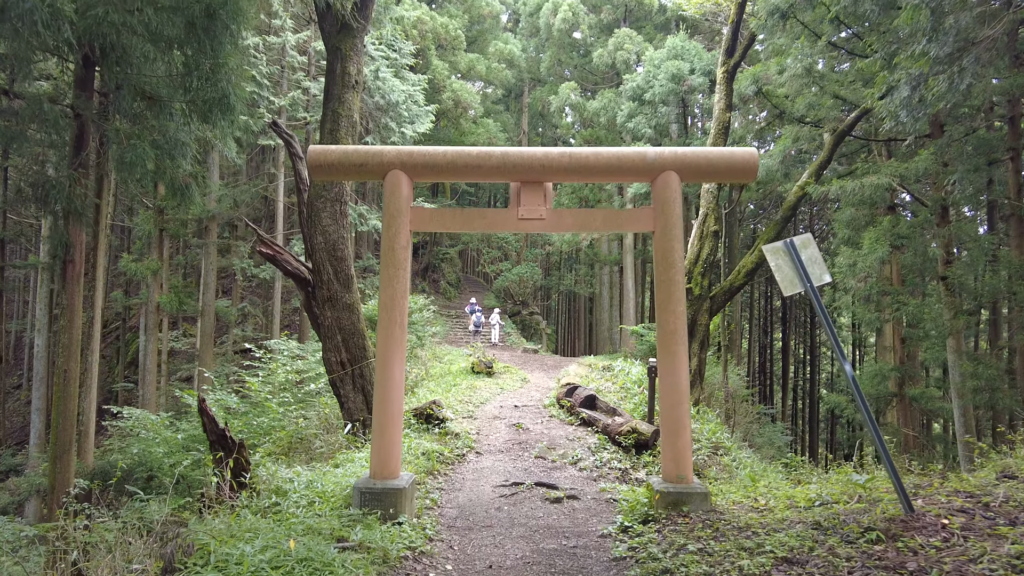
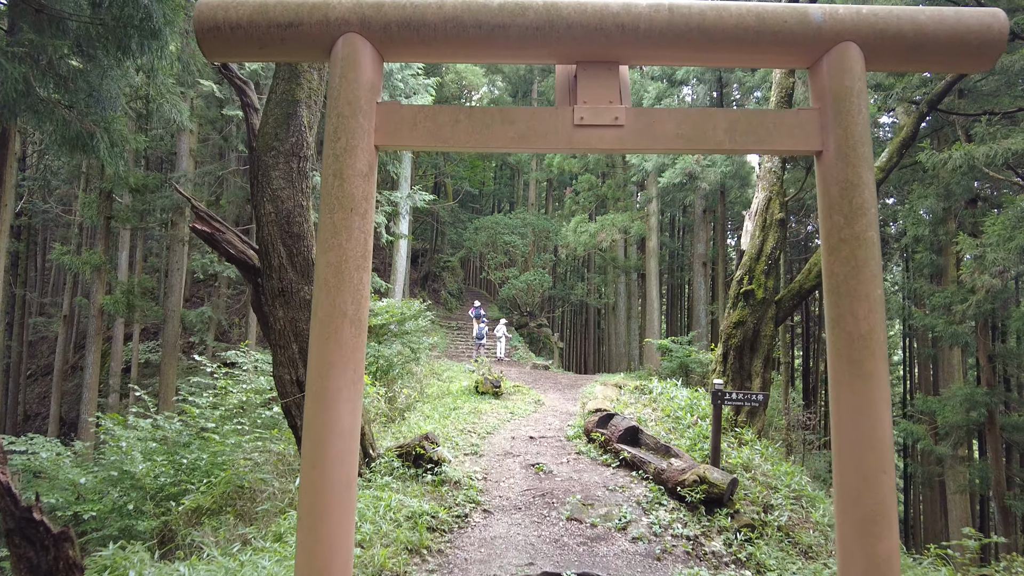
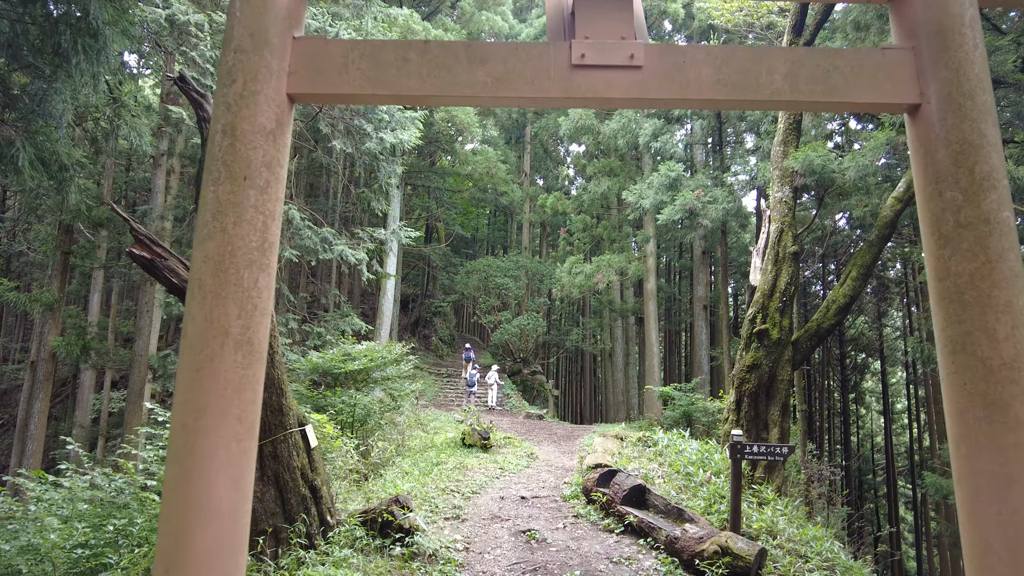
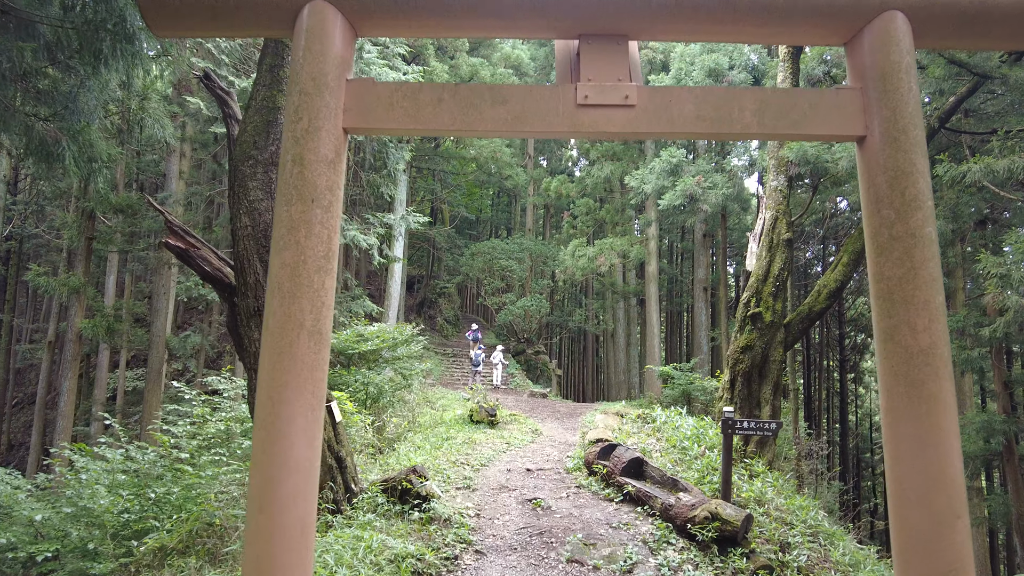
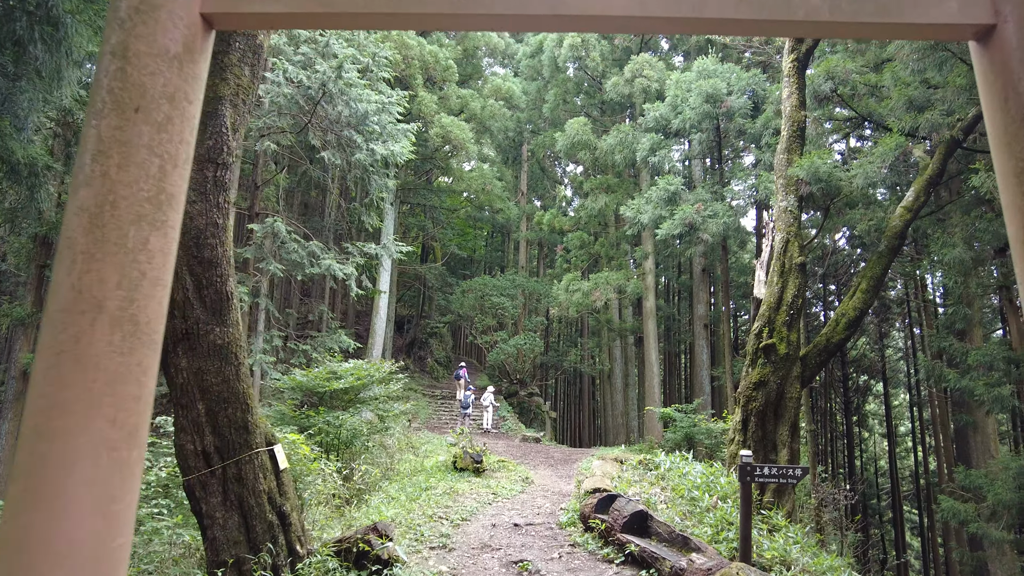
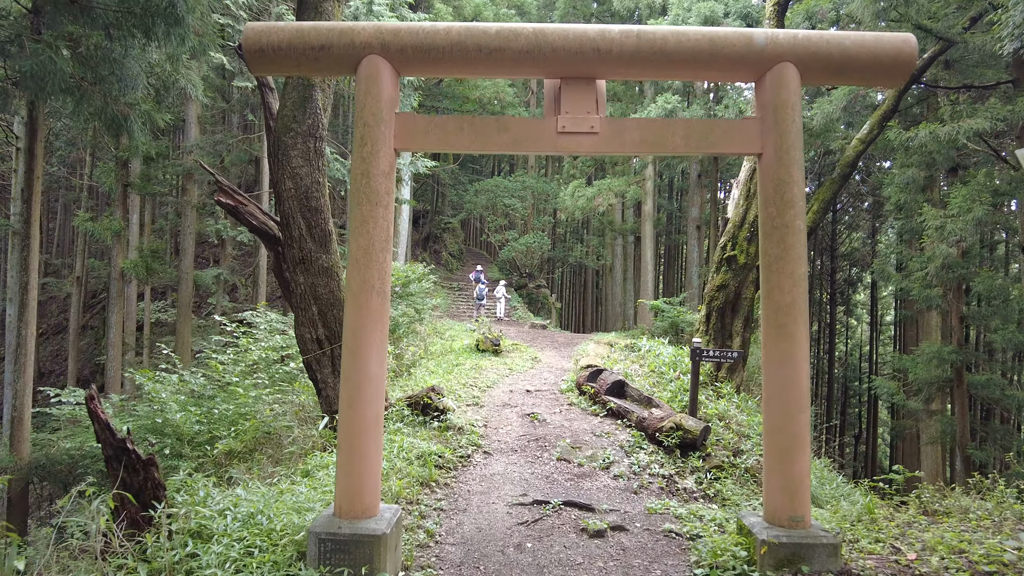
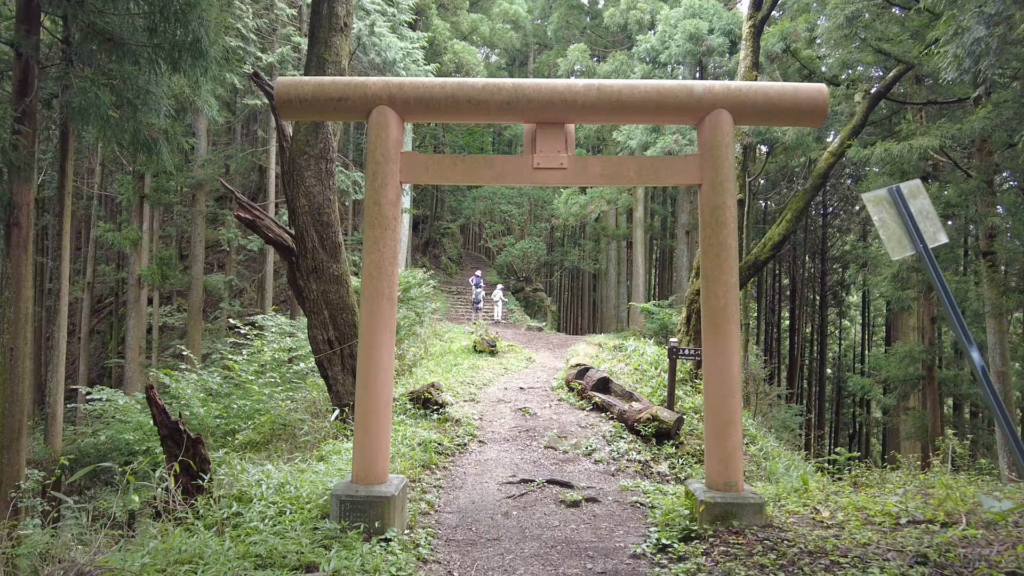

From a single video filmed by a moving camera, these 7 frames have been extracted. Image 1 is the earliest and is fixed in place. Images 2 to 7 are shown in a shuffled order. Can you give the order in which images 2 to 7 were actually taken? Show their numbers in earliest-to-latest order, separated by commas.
7, 6, 2, 4, 3, 5
